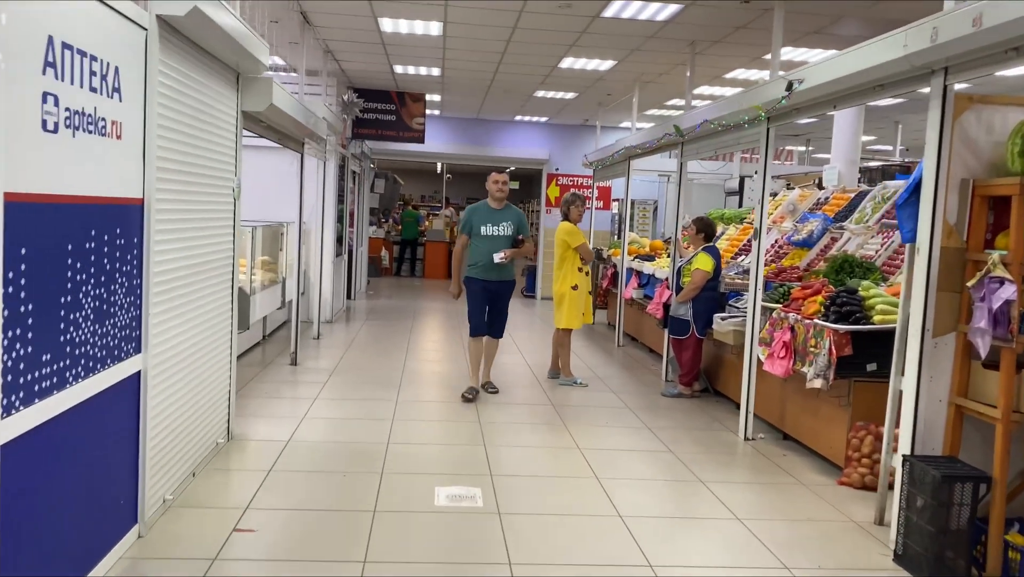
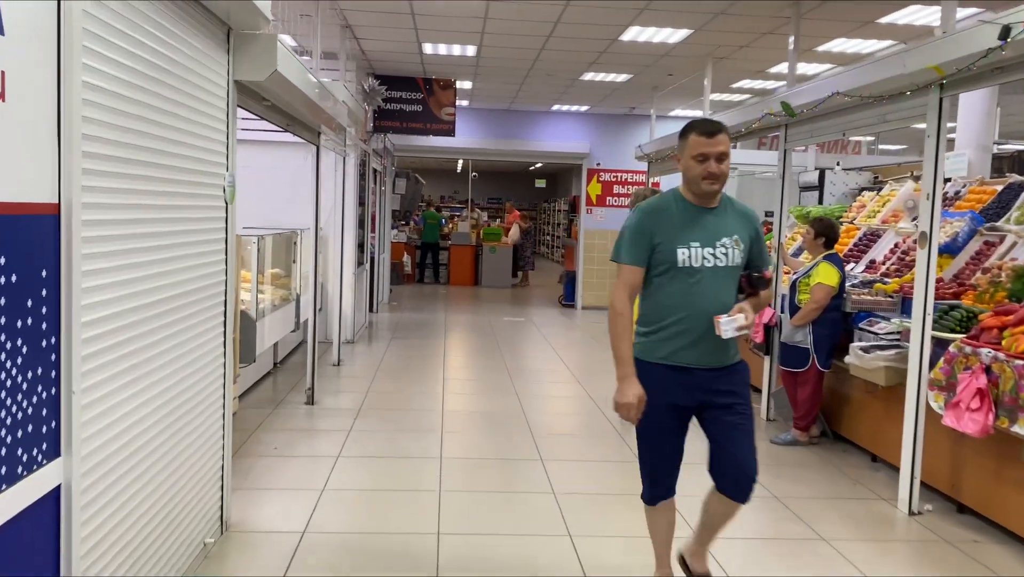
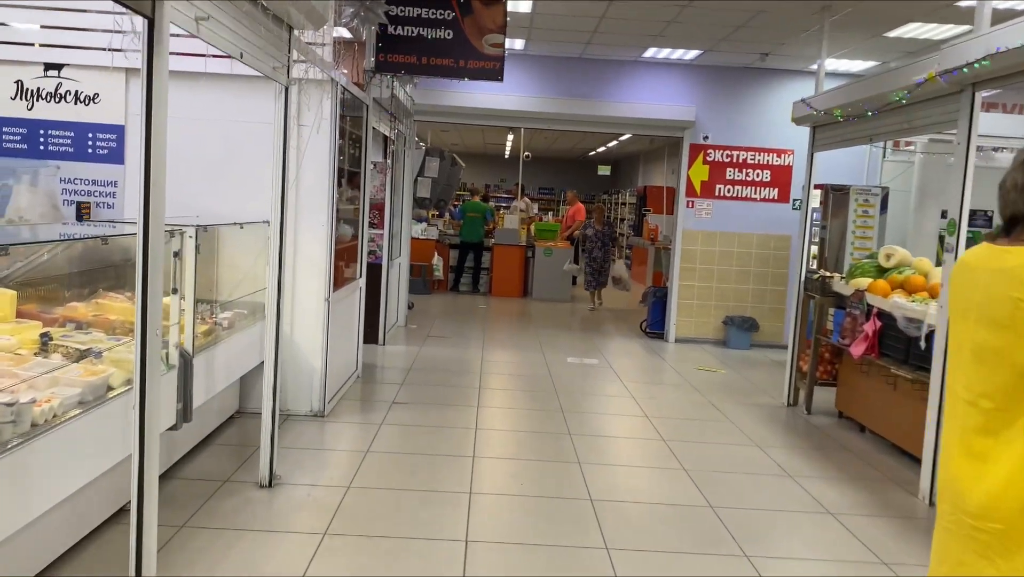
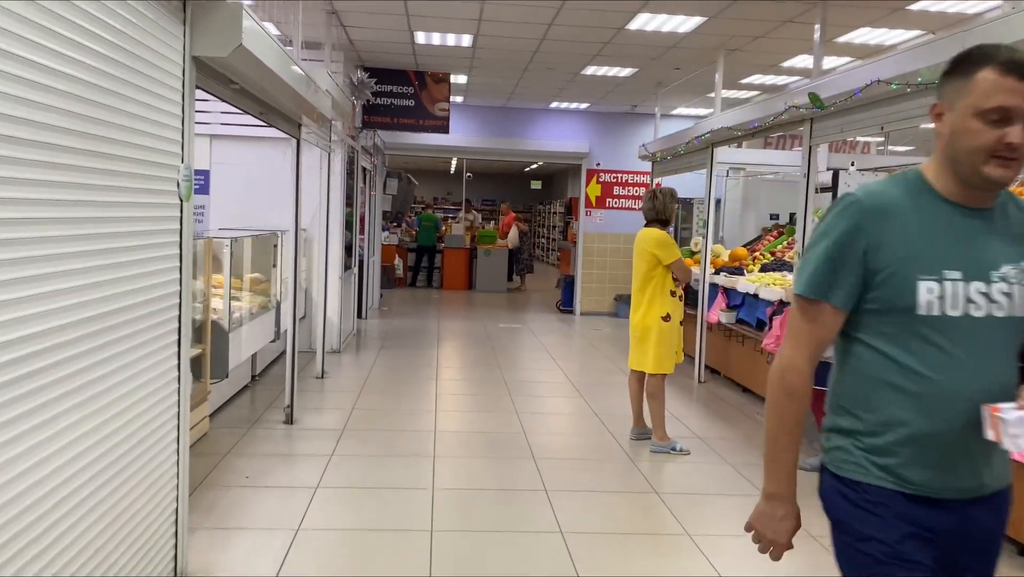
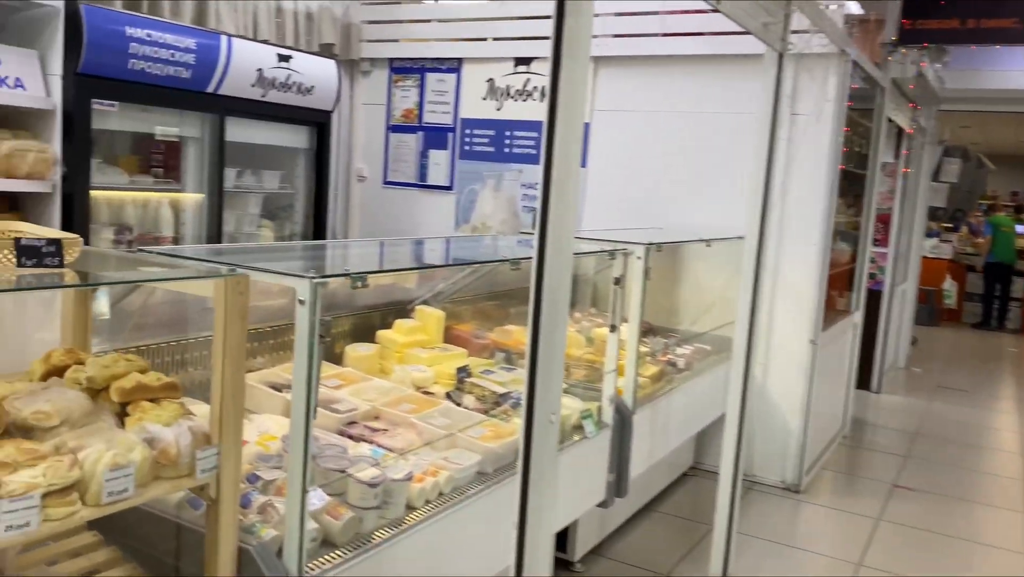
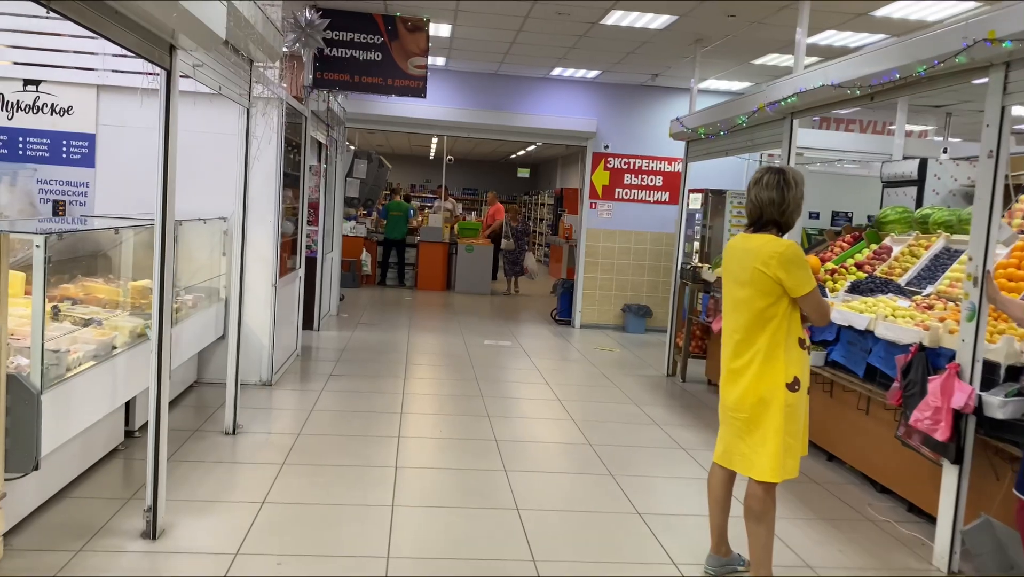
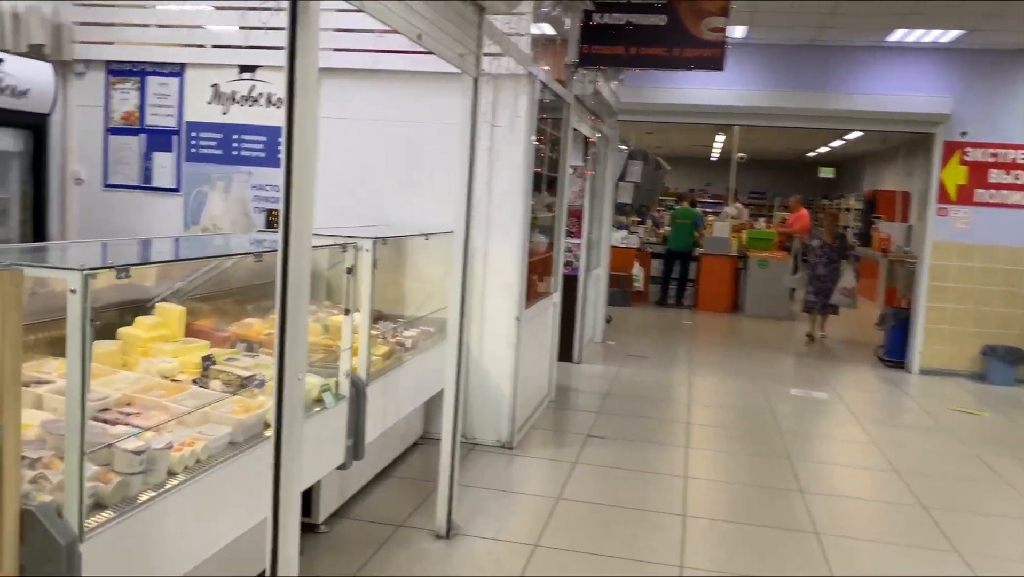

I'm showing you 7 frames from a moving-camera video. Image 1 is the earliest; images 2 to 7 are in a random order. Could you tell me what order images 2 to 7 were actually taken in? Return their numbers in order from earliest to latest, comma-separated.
2, 4, 6, 3, 7, 5
